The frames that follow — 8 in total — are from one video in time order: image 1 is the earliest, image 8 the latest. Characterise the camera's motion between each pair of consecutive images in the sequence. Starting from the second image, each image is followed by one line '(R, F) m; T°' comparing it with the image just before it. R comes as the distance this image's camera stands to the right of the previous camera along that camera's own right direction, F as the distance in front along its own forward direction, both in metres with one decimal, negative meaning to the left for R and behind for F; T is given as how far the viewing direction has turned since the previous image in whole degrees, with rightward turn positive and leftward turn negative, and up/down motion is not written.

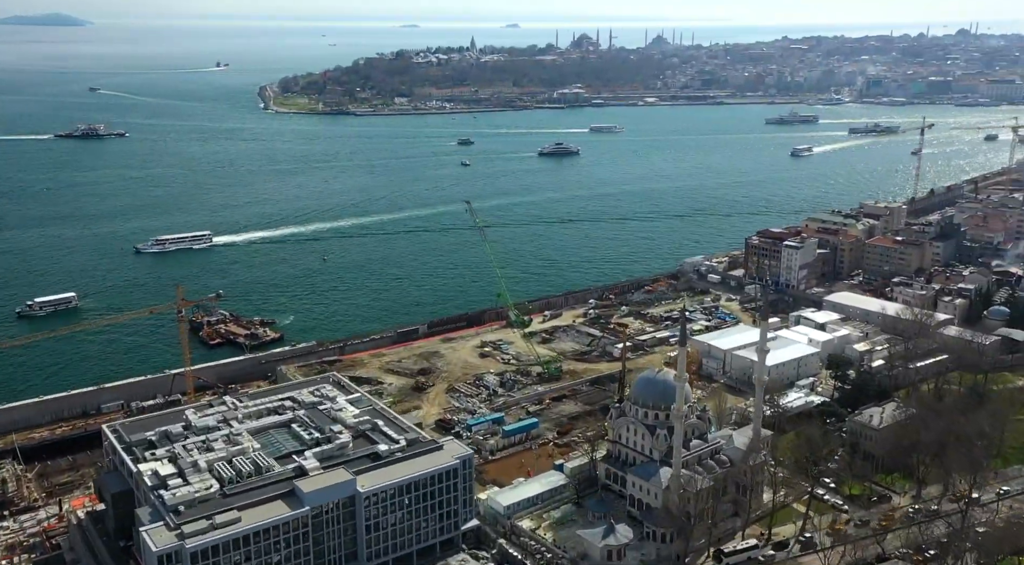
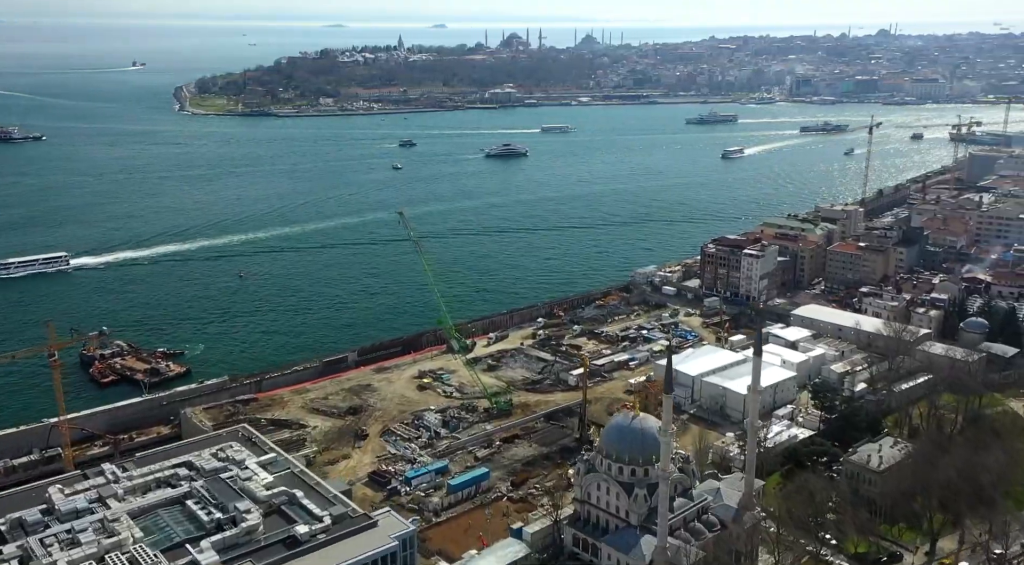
(-0.1, +1.9) m; +5°
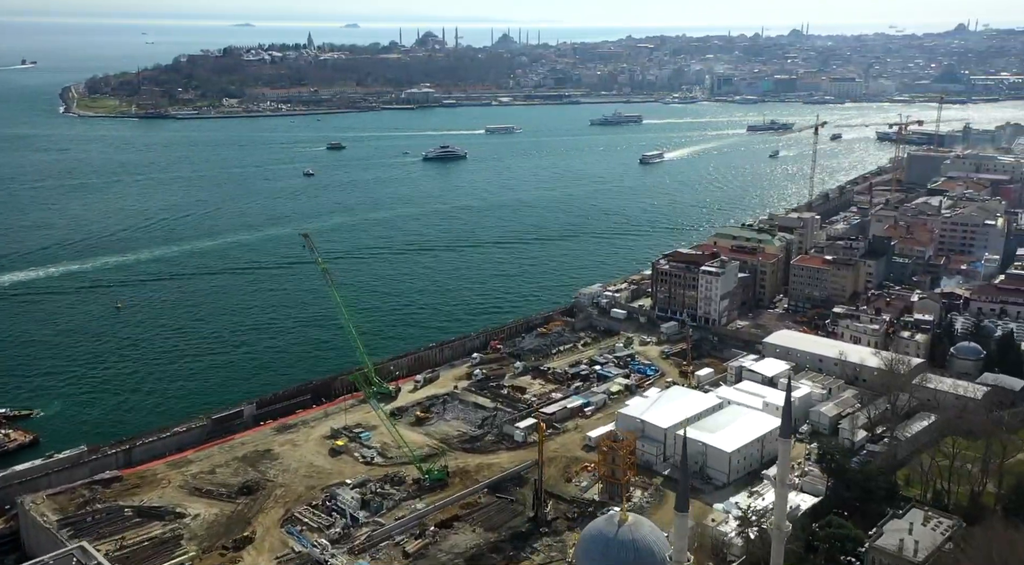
(-0.1, +2.6) m; +5°
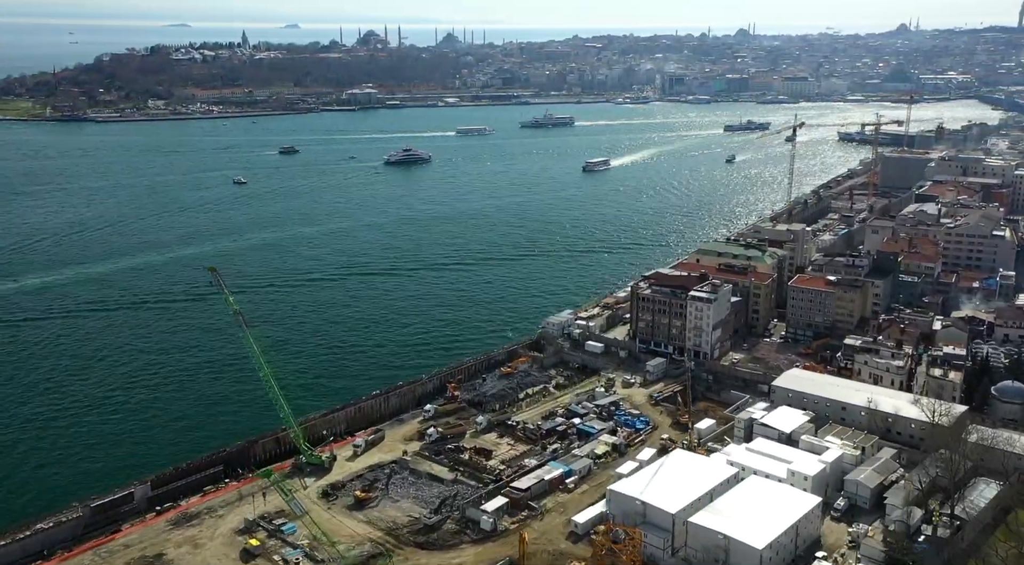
(-0.2, +2.6) m; +4°
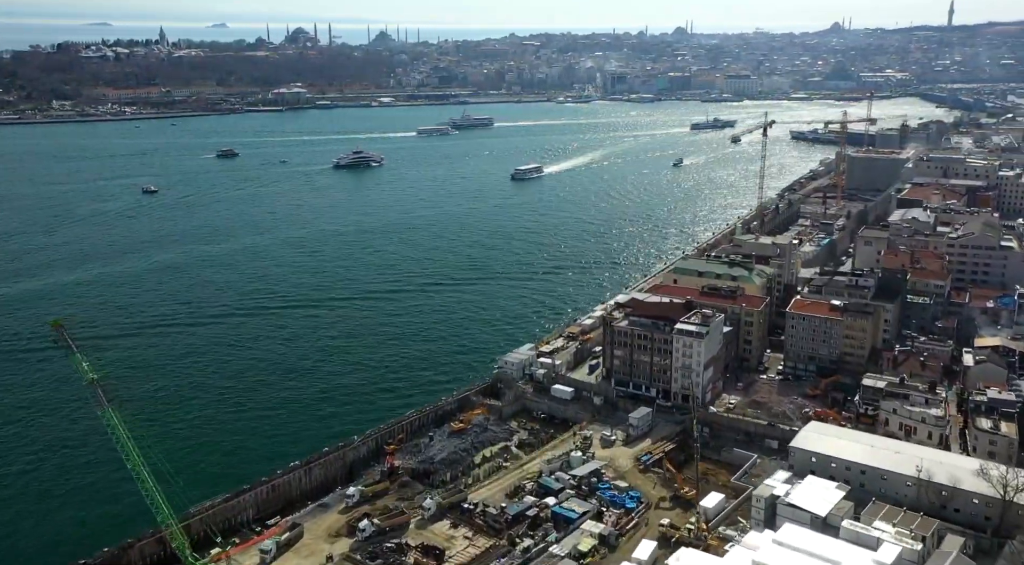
(-0.1, +2.6) m; +4°
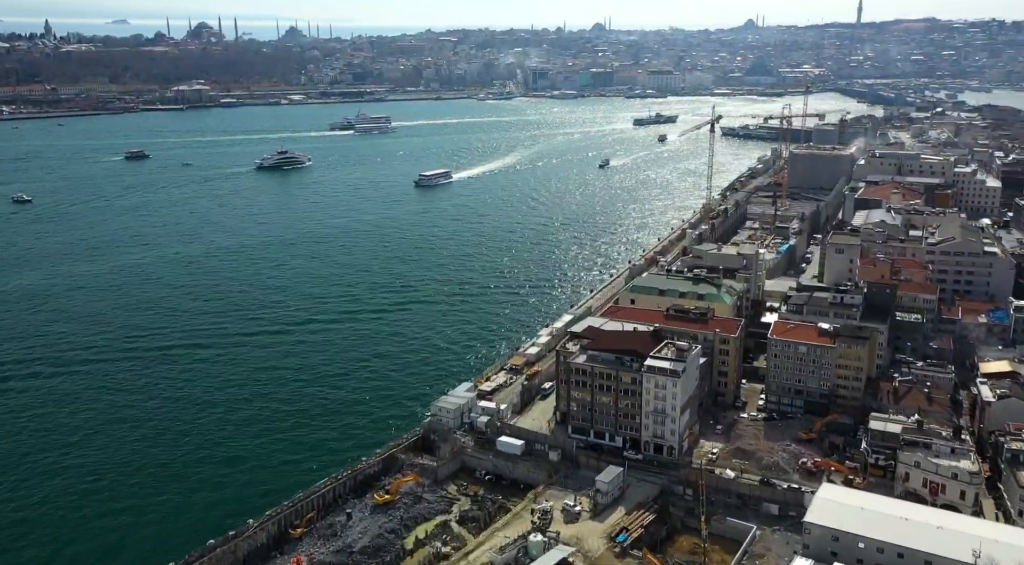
(-0.1, +2.3) m; +5°
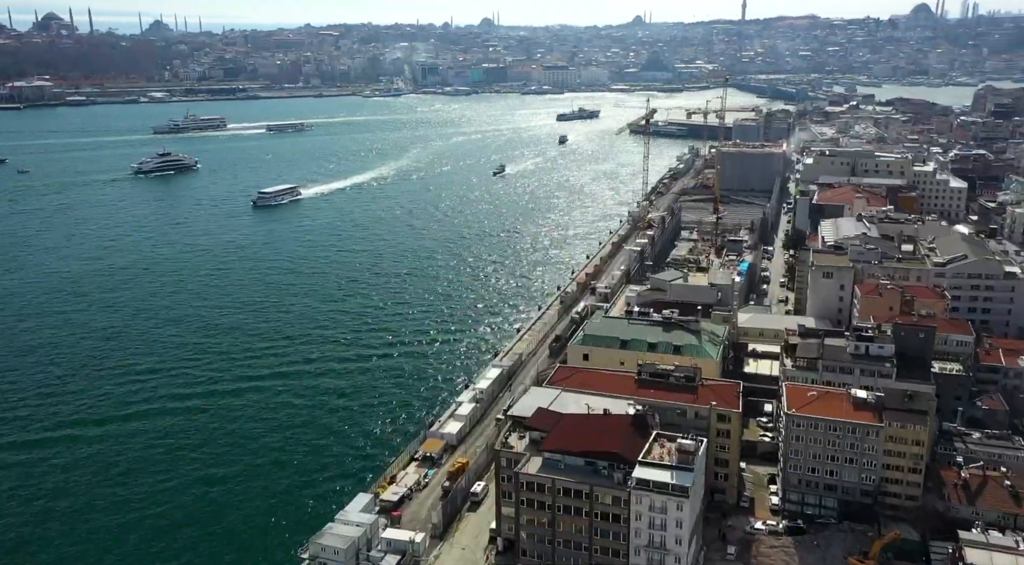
(-0.2, +3.6) m; +7°
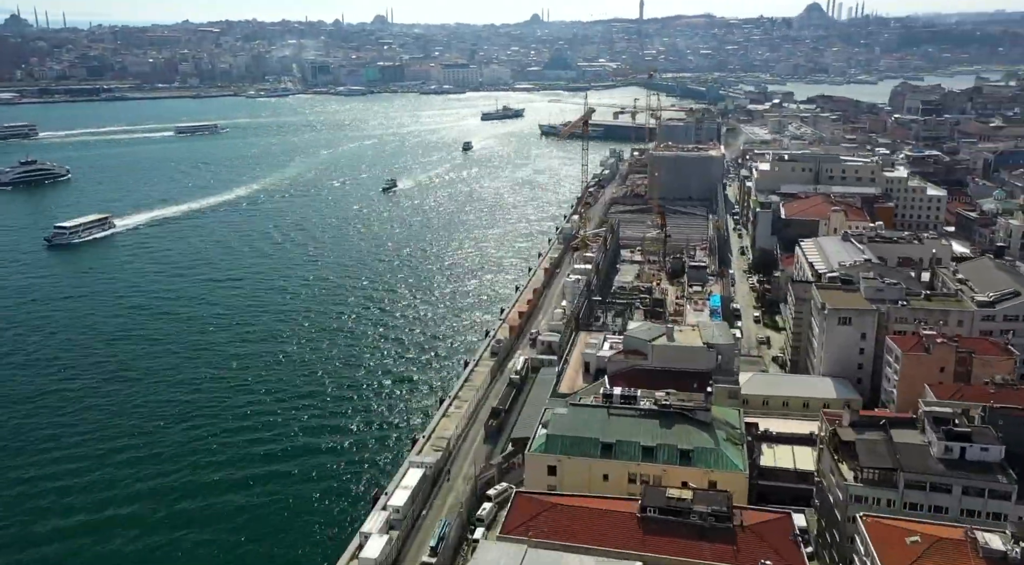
(-0.2, +3.2) m; +7°
